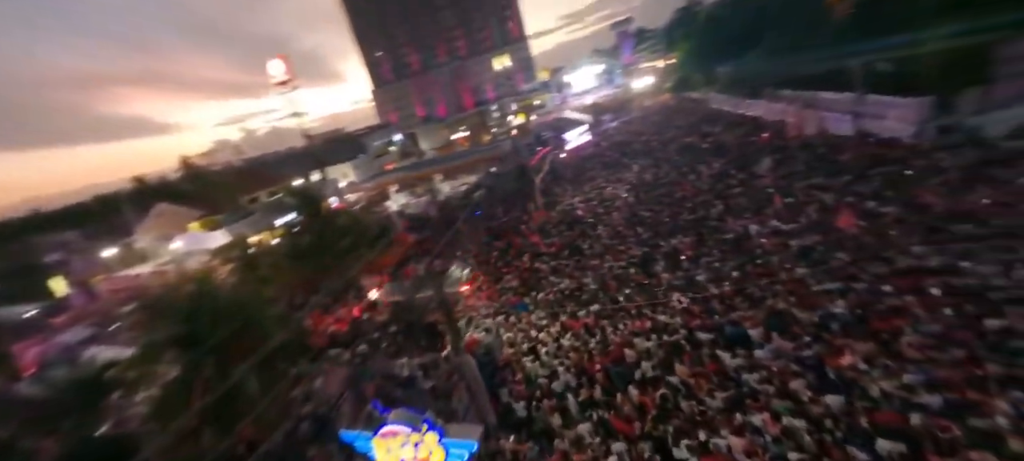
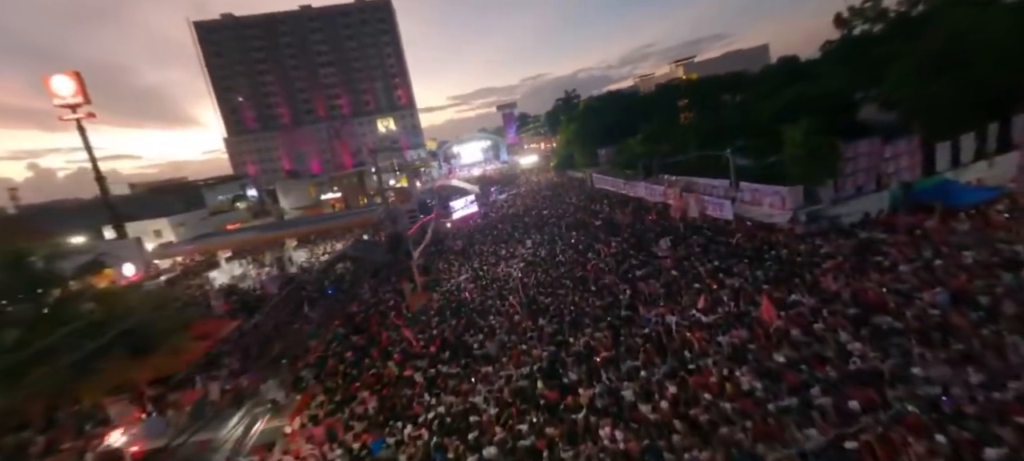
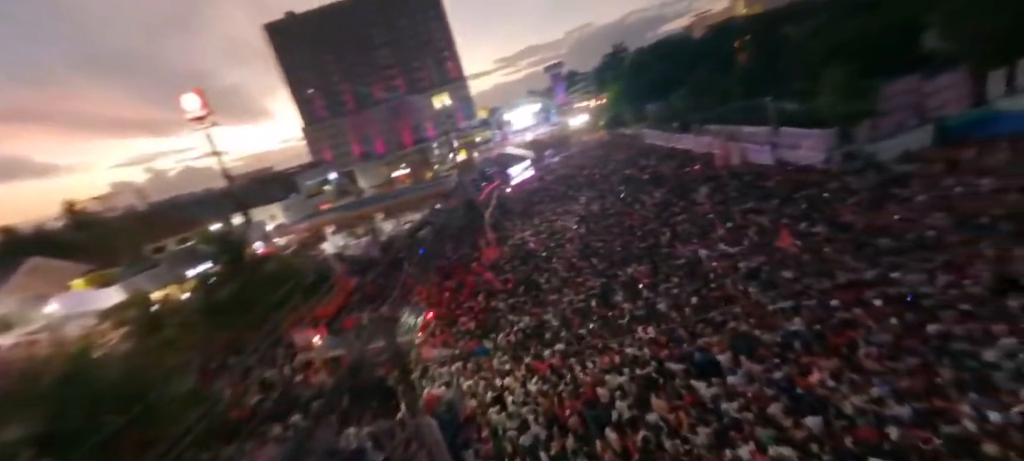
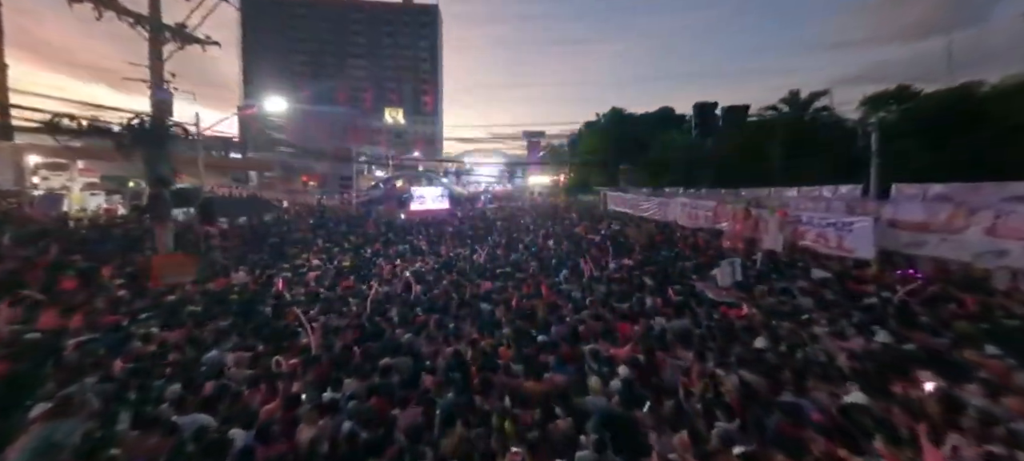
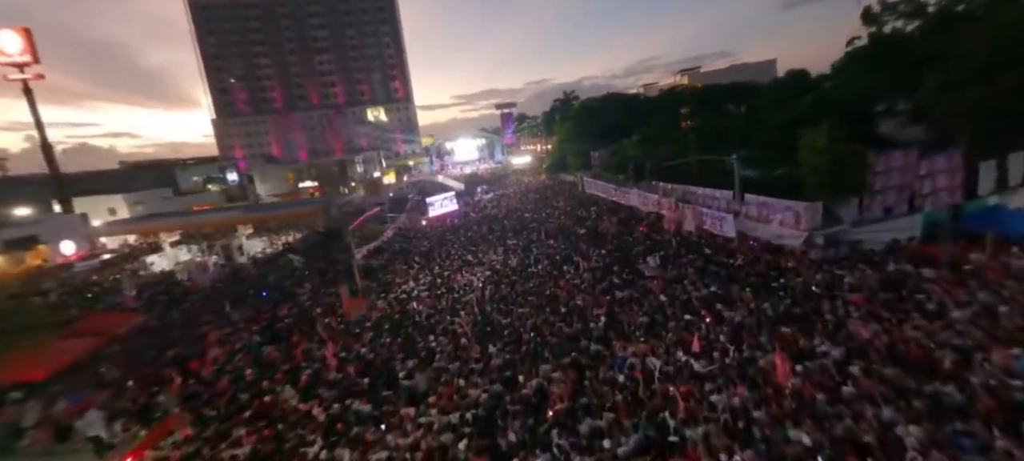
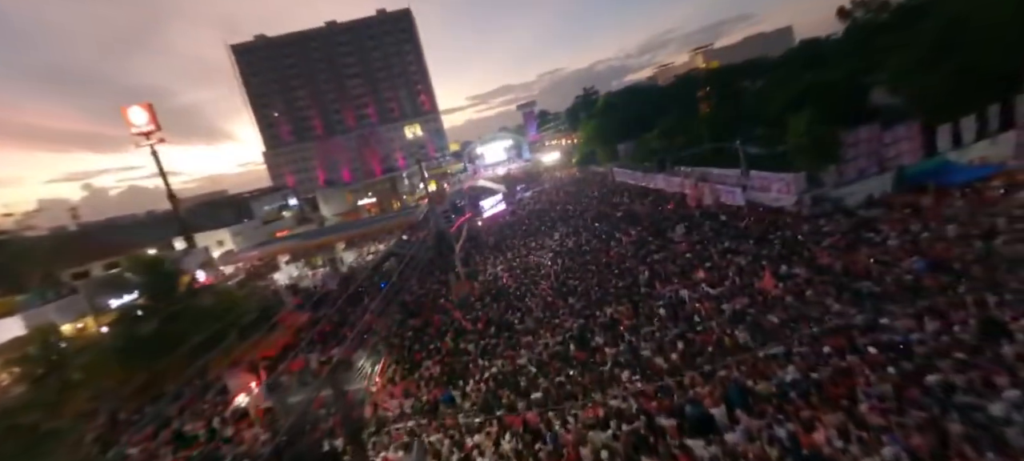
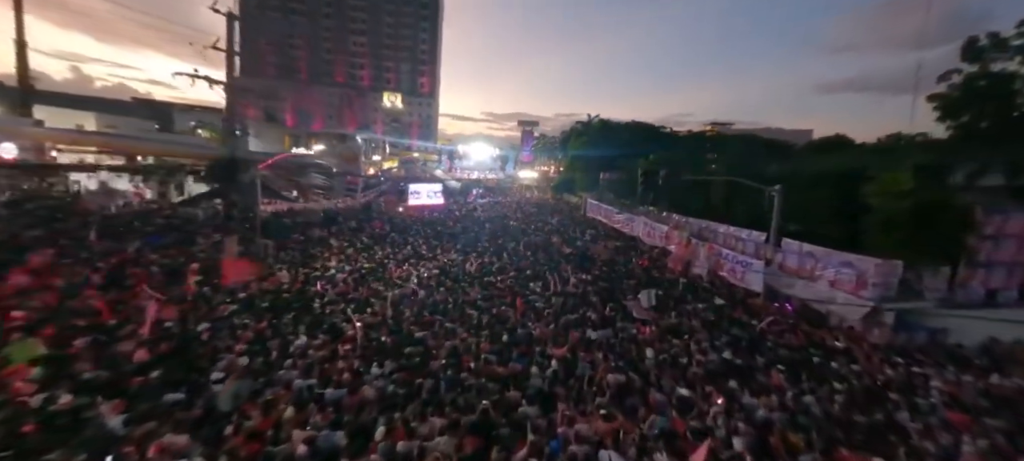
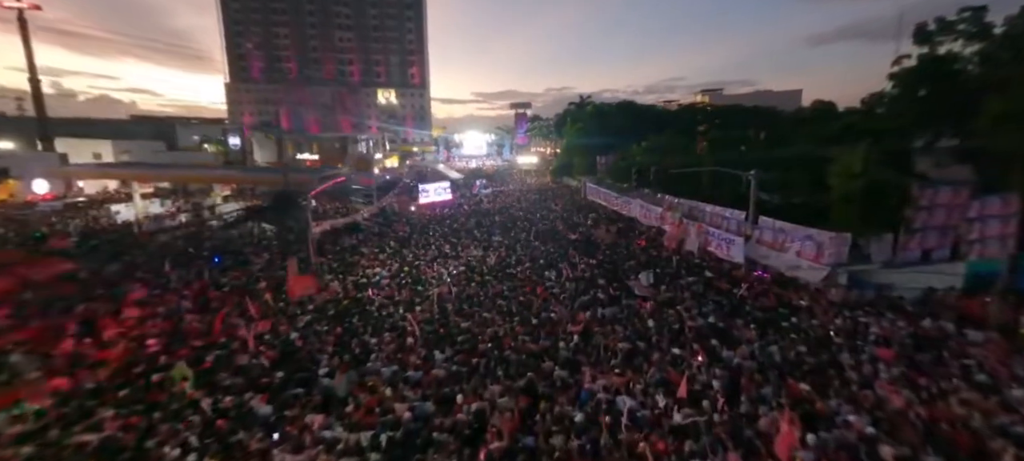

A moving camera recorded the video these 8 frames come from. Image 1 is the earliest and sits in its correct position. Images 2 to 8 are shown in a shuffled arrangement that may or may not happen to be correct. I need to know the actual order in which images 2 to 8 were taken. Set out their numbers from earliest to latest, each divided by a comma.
3, 6, 2, 5, 8, 7, 4
